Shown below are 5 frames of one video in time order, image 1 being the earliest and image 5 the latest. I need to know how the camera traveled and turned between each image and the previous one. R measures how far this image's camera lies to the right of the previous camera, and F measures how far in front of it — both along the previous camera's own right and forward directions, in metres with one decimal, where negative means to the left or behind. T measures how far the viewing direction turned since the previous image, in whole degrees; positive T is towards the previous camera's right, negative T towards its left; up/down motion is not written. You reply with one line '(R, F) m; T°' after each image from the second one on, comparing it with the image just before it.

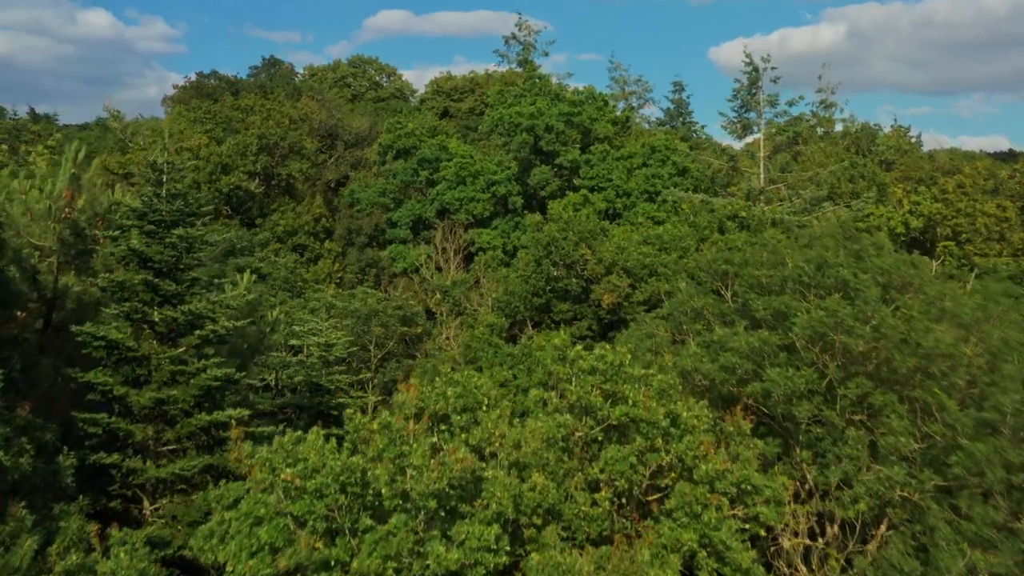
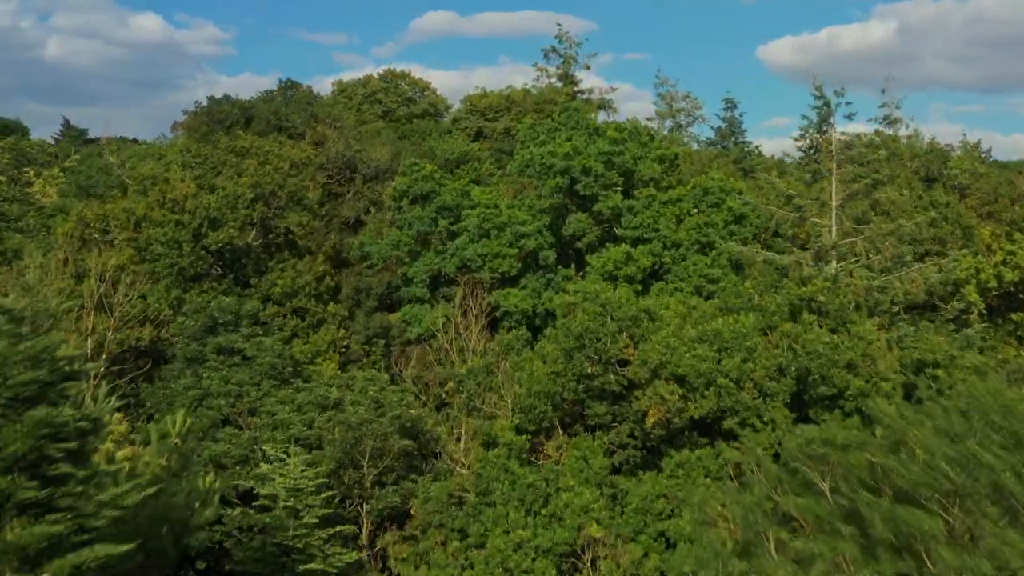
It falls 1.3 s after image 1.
(+0.3, +3.3) m; -2°
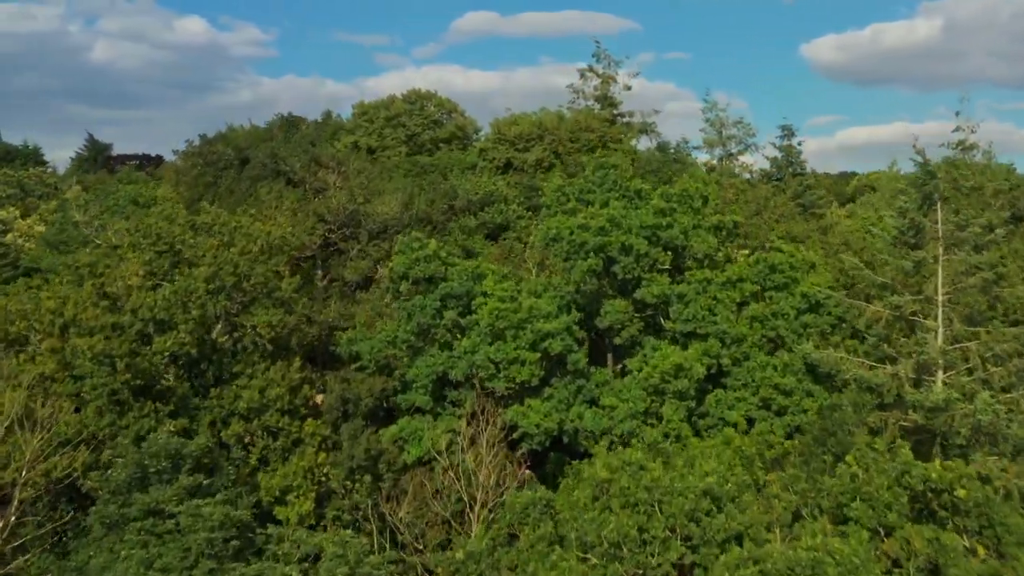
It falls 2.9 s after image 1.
(+0.3, +4.4) m; -2°
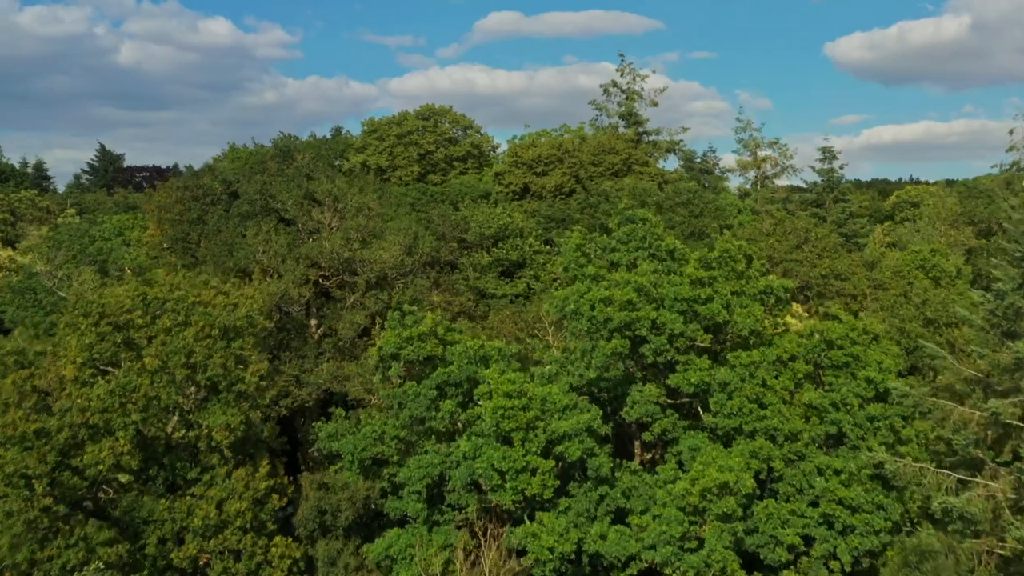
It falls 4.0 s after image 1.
(+0.2, +3.1) m; -1°
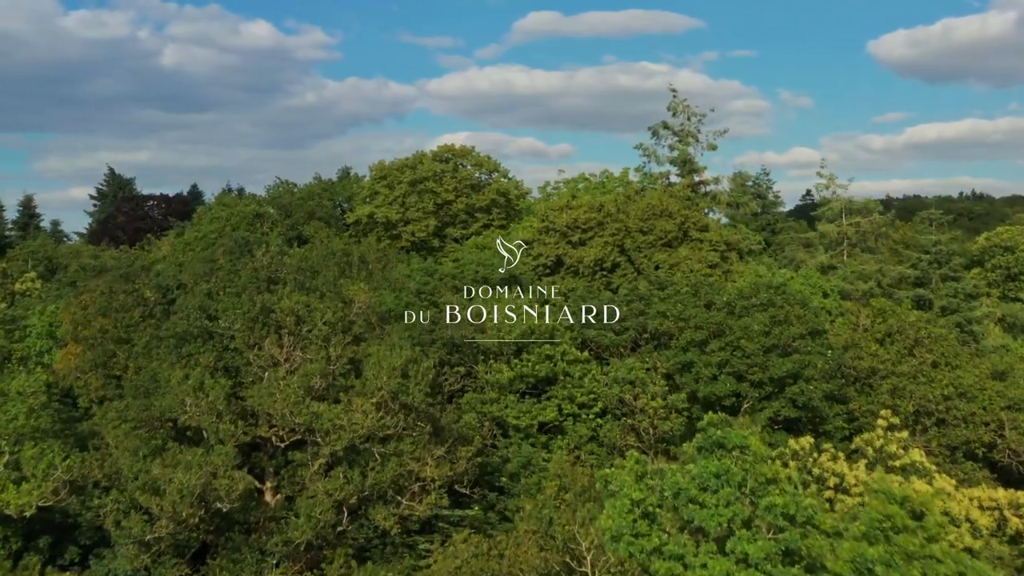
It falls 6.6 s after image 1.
(+0.3, +7.2) m; -2°
